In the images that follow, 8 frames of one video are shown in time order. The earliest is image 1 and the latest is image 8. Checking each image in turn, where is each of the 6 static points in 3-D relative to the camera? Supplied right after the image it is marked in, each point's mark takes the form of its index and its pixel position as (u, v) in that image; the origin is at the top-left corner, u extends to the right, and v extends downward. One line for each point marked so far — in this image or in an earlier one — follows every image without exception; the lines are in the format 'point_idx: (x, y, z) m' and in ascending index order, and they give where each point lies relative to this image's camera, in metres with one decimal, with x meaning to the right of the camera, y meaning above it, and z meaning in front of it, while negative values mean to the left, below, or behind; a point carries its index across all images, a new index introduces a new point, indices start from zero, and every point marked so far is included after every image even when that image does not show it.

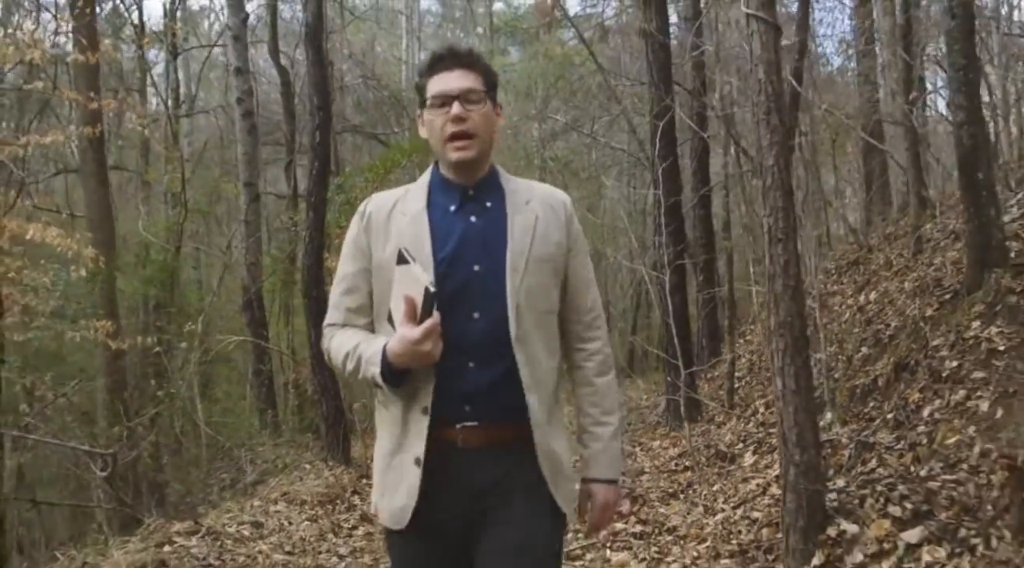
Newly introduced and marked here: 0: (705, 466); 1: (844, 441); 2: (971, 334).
0: (+1.9, -1.9, +9.5) m
1: (+2.5, -1.2, +6.7) m
2: (+3.4, -0.4, +6.9) m
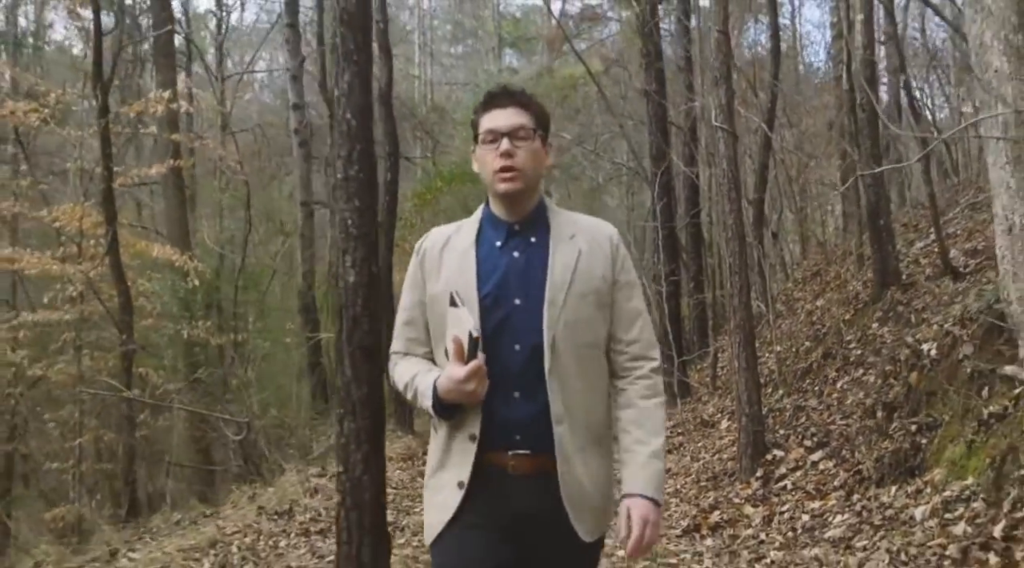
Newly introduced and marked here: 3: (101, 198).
0: (+2.4, -2.1, +12.6) m
1: (+3.0, -1.3, +9.8) m
2: (+3.9, -0.5, +10.0) m
3: (-7.1, +1.5, +15.3) m
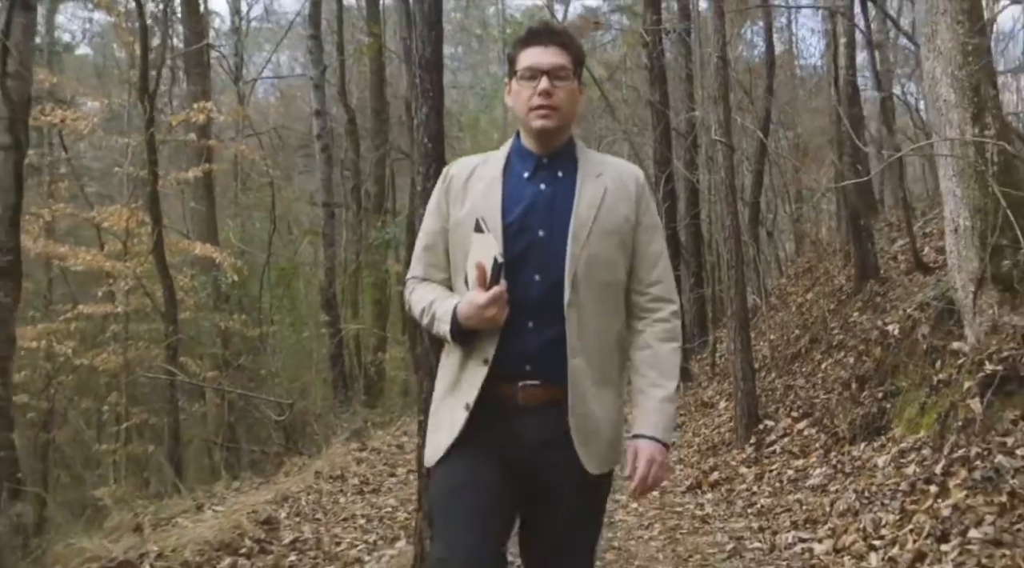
0: (+2.7, -2.0, +13.9) m
1: (+3.3, -1.3, +11.1) m
2: (+4.2, -0.4, +11.3) m
3: (-6.8, +1.6, +16.6) m
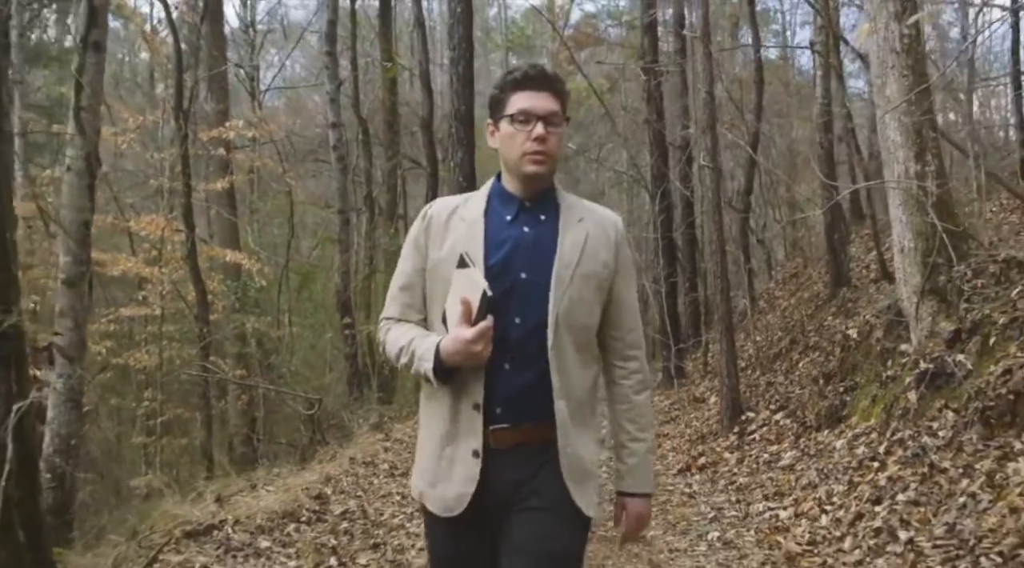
0: (+2.9, -2.1, +15.3) m
1: (+3.4, -1.4, +12.5) m
2: (+4.4, -0.5, +12.6) m
3: (-6.7, +1.5, +18.0) m
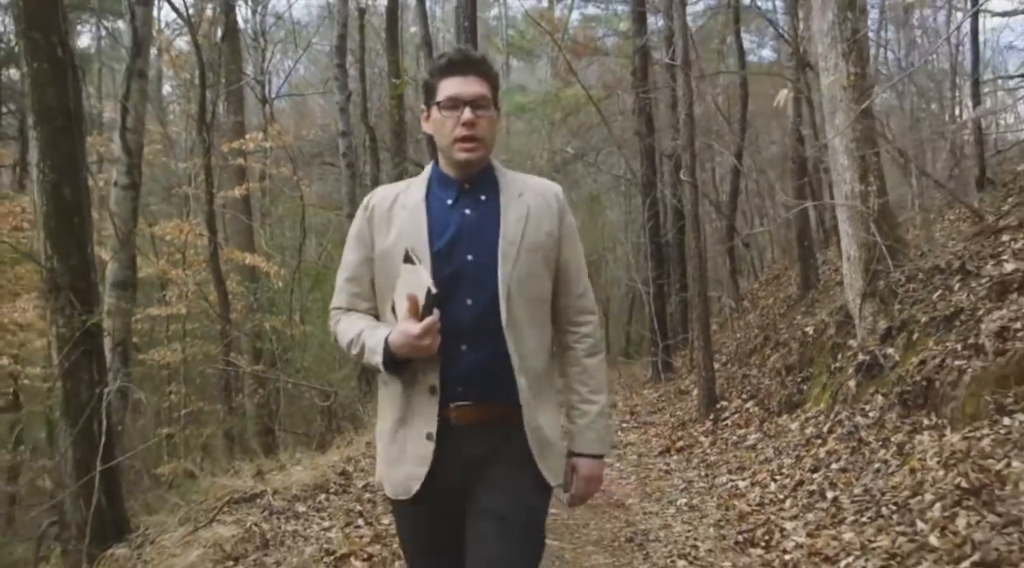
0: (+2.9, -2.1, +16.6) m
1: (+3.4, -1.4, +13.8) m
2: (+4.4, -0.6, +14.0) m
3: (-6.7, +1.4, +19.3) m
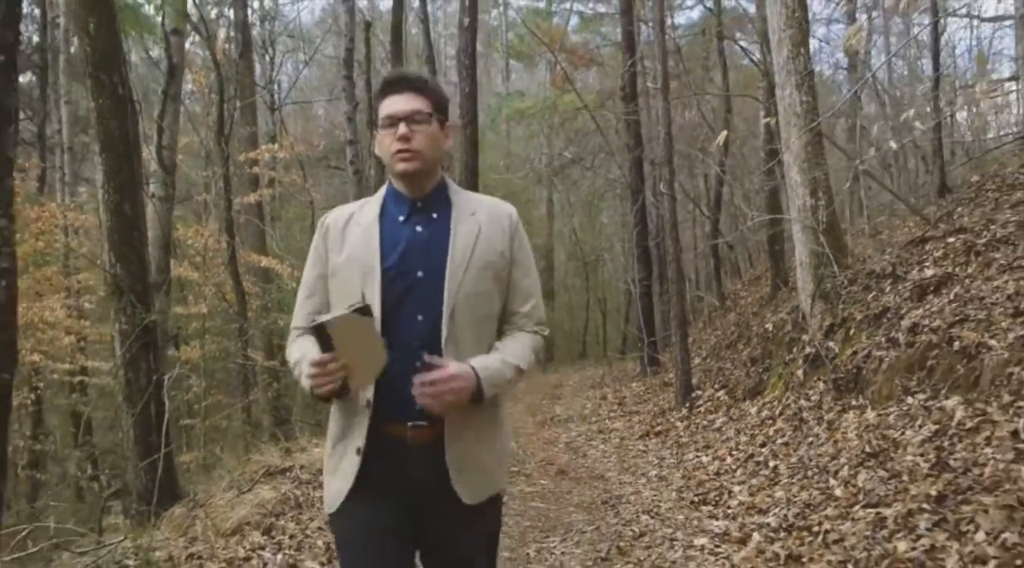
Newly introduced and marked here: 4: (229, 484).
0: (+2.8, -2.1, +18.1) m
1: (+3.4, -1.4, +15.2) m
2: (+4.3, -0.6, +15.4) m
3: (-6.7, +1.4, +20.7) m
4: (-3.2, -2.2, +10.0) m
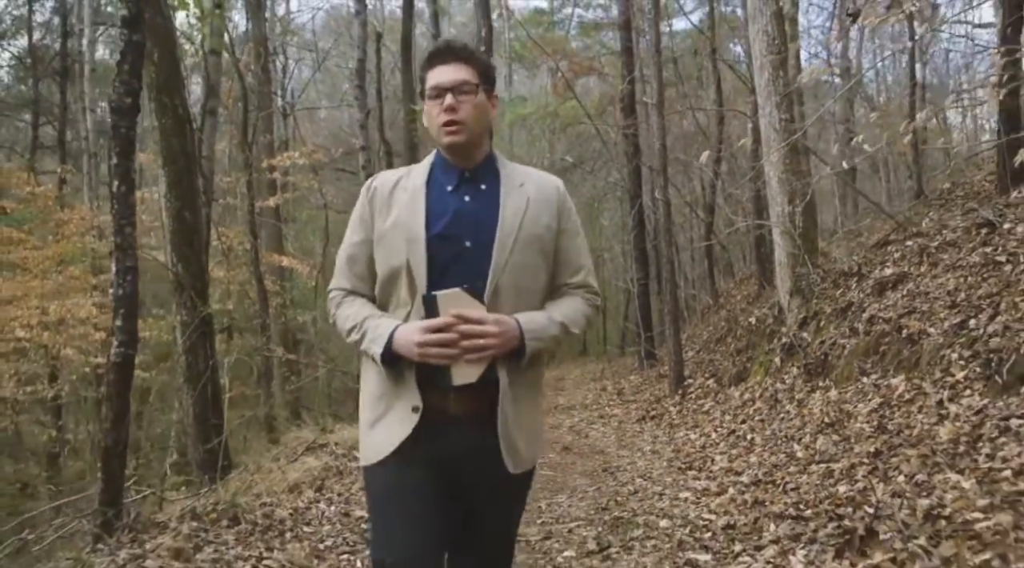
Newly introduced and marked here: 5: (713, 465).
0: (+3.0, -2.1, +19.4) m
1: (+3.5, -1.4, +16.6) m
2: (+4.4, -0.6, +16.8) m
3: (-6.6, +1.5, +22.1) m
4: (-3.0, -2.2, +11.4) m
5: (+2.1, -1.9, +9.4) m
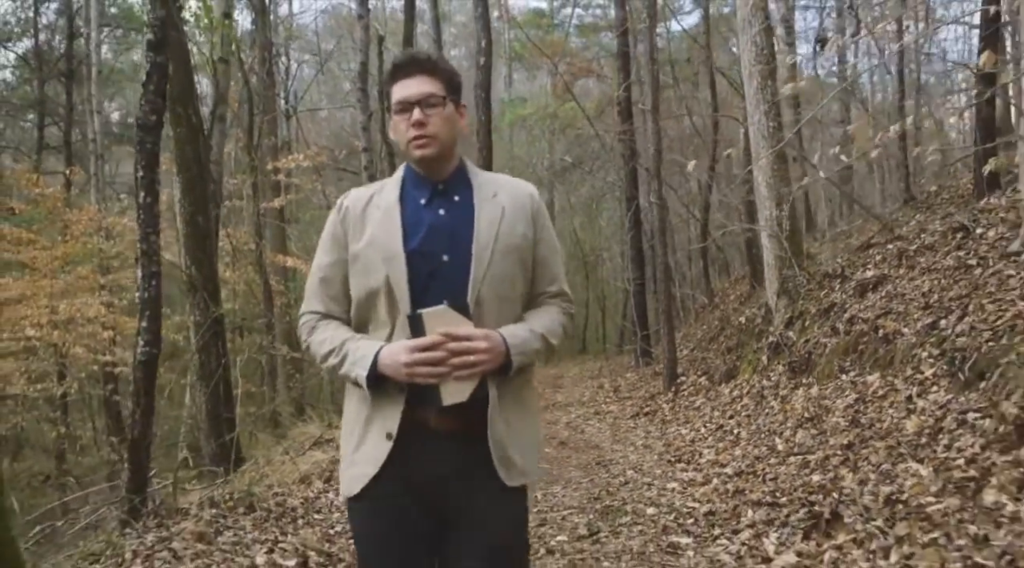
0: (+3.0, -2.1, +19.9) m
1: (+3.5, -1.4, +17.1) m
2: (+4.4, -0.6, +17.3) m
3: (-6.6, +1.5, +22.6) m
4: (-3.0, -2.2, +11.9) m
5: (+2.1, -1.9, +9.9) m
